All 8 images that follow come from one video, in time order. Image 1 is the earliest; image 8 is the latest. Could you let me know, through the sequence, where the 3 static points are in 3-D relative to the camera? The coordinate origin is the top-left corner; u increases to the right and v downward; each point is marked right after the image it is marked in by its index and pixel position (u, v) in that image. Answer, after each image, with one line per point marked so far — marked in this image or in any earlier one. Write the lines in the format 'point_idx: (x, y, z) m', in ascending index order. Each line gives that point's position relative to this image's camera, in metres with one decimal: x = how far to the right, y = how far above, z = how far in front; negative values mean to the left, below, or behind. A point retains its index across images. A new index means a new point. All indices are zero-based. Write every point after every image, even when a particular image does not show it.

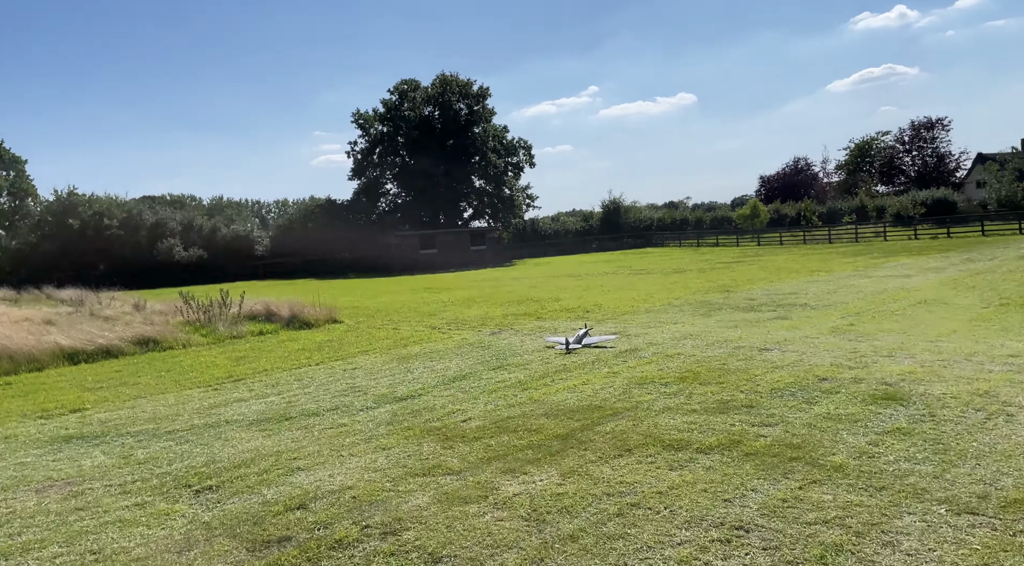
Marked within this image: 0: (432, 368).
0: (-1.1, -1.2, +11.1) m
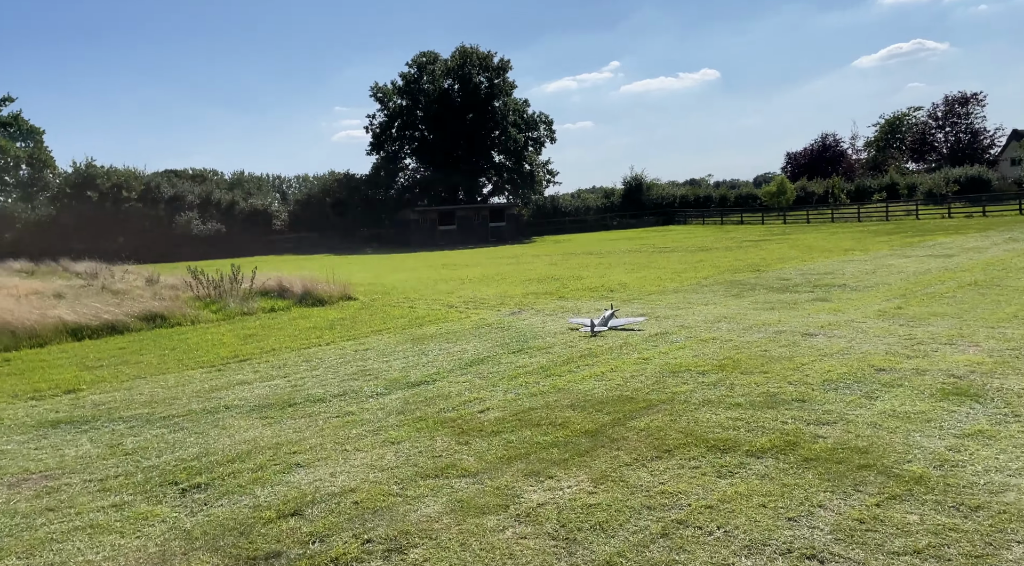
0: (-0.8, -0.9, +10.4) m
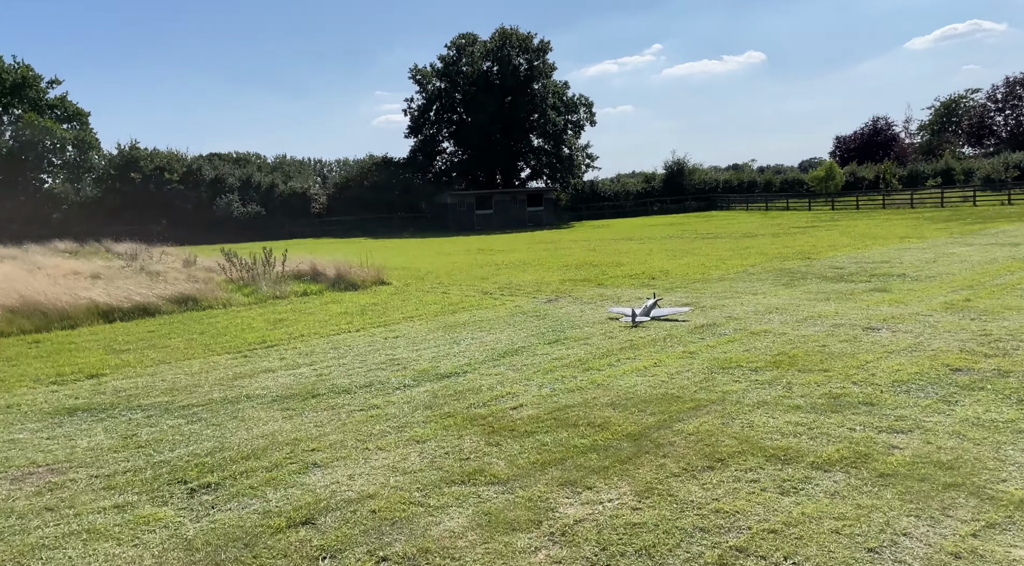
0: (-0.4, -0.7, +9.9) m
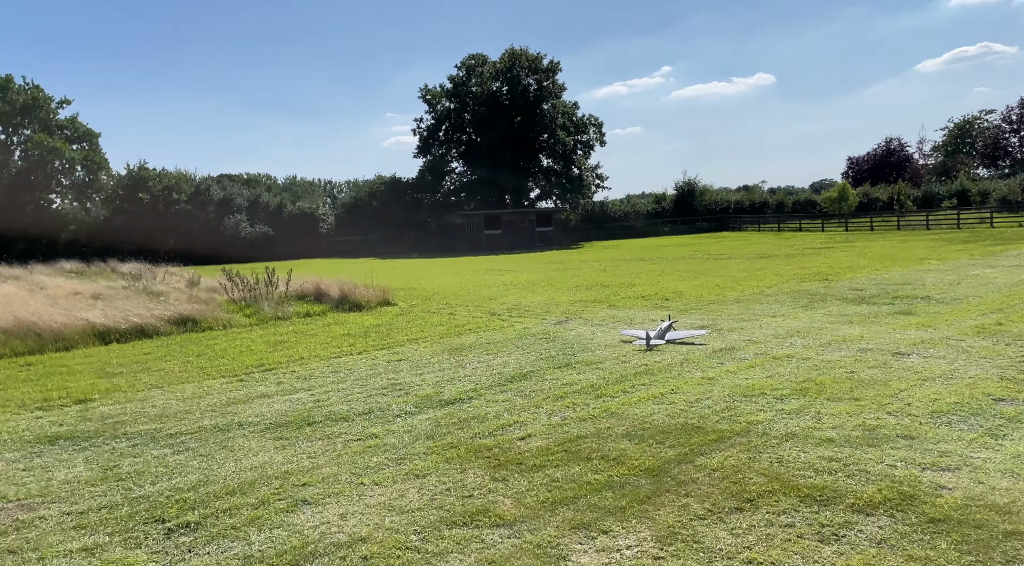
0: (-0.3, -0.9, +9.5) m
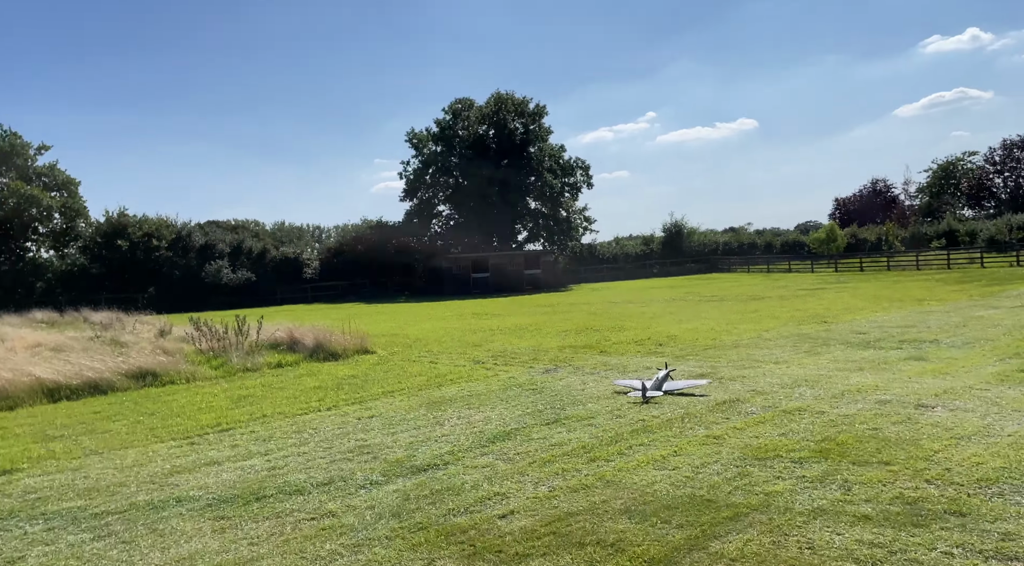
0: (-0.5, -1.4, +8.6) m
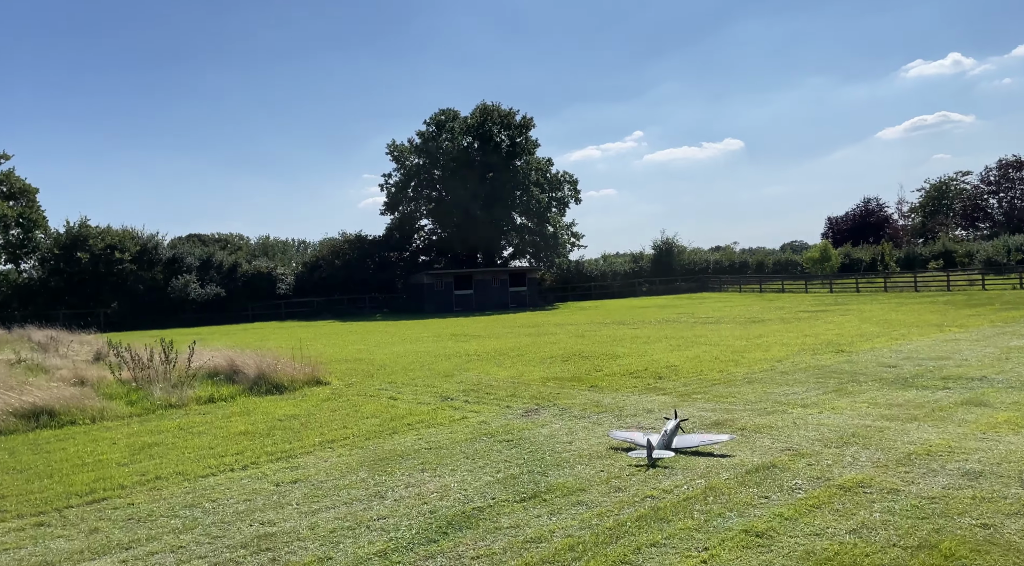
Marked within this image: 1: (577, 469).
0: (-0.7, -1.6, +6.5) m
1: (+0.5, -1.5, +6.9) m
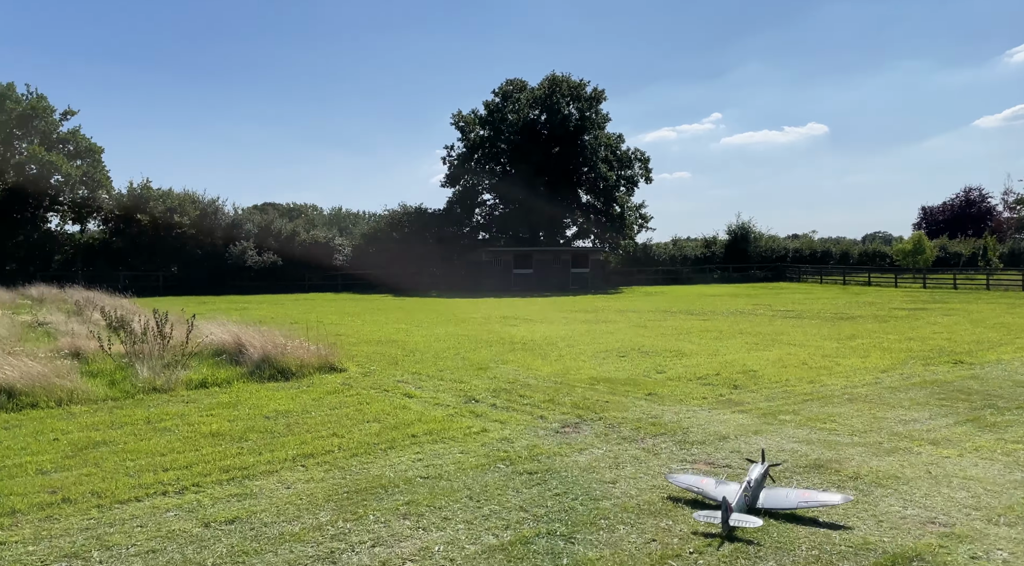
0: (-0.7, -1.5, +4.5) m
1: (+0.6, -1.4, +4.8) m
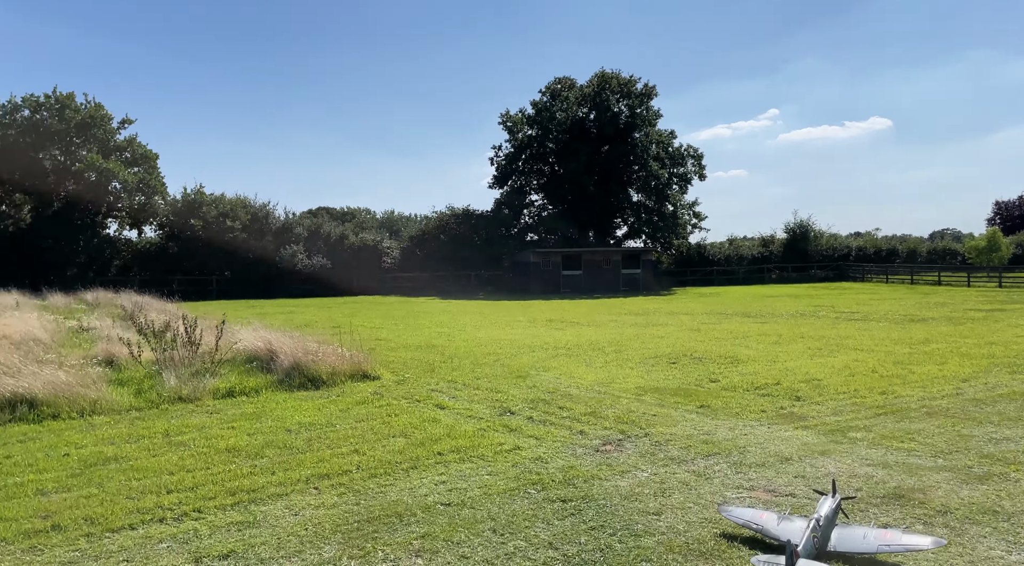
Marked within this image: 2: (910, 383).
0: (-0.6, -1.5, +3.9) m
1: (+0.7, -1.4, +4.1) m
2: (+4.7, -1.2, +9.8) m
